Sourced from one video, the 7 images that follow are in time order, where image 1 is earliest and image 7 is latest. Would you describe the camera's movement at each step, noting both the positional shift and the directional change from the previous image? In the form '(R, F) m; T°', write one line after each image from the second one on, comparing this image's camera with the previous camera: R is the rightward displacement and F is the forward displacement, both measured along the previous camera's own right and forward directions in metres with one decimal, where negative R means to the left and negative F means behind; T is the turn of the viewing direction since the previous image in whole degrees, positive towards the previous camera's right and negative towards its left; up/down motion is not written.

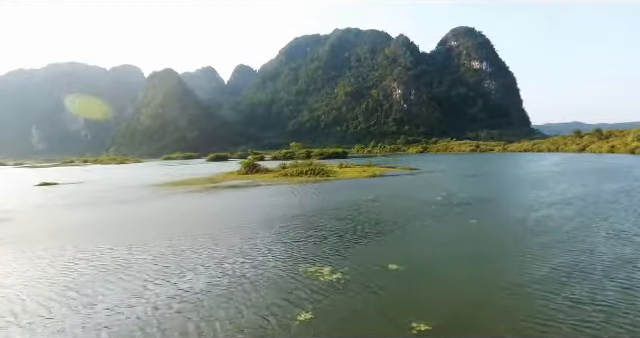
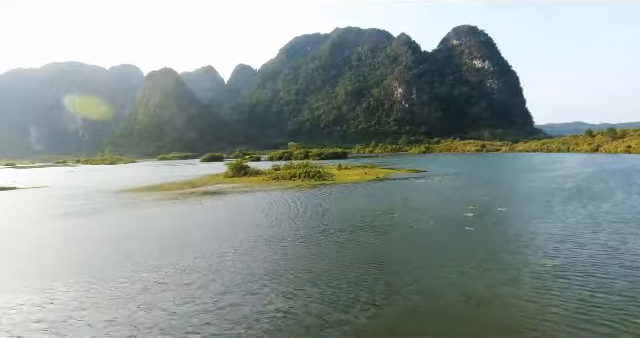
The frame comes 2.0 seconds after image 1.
(+0.5, +7.4) m; 0°
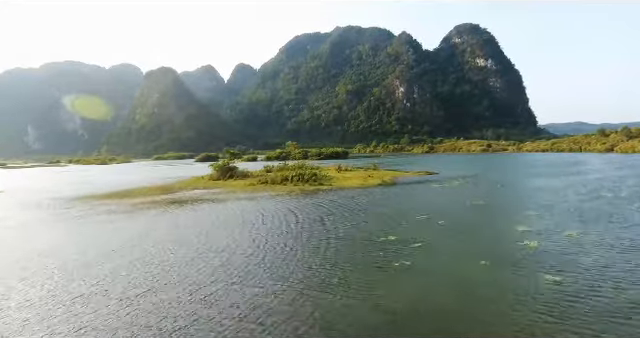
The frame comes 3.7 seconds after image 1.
(+0.4, +7.2) m; 0°
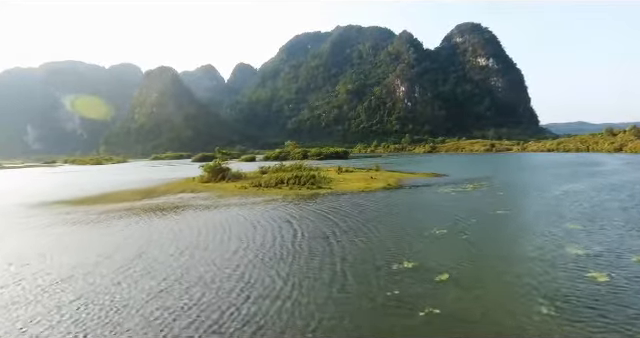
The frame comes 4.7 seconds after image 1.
(+0.1, +3.9) m; 0°
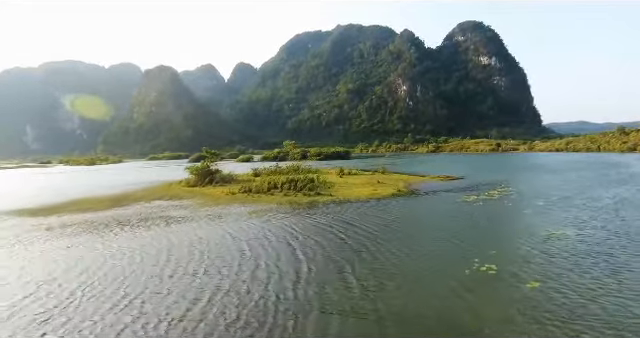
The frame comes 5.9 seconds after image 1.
(+0.1, +5.4) m; 0°
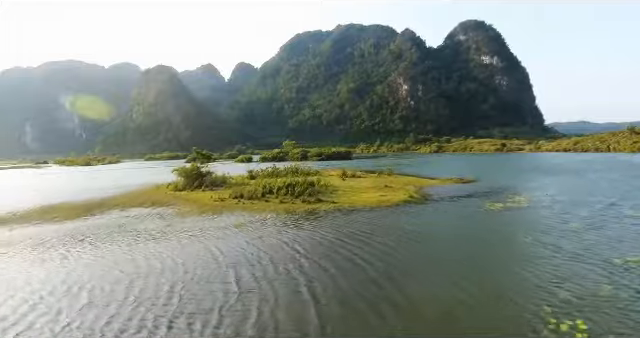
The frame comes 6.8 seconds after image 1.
(0.0, +4.1) m; 0°
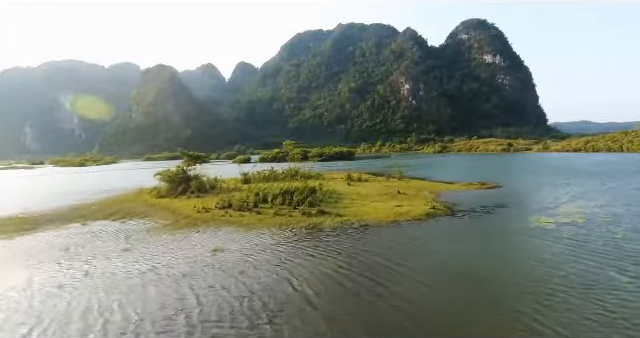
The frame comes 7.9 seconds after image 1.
(-0.1, +5.0) m; 0°
